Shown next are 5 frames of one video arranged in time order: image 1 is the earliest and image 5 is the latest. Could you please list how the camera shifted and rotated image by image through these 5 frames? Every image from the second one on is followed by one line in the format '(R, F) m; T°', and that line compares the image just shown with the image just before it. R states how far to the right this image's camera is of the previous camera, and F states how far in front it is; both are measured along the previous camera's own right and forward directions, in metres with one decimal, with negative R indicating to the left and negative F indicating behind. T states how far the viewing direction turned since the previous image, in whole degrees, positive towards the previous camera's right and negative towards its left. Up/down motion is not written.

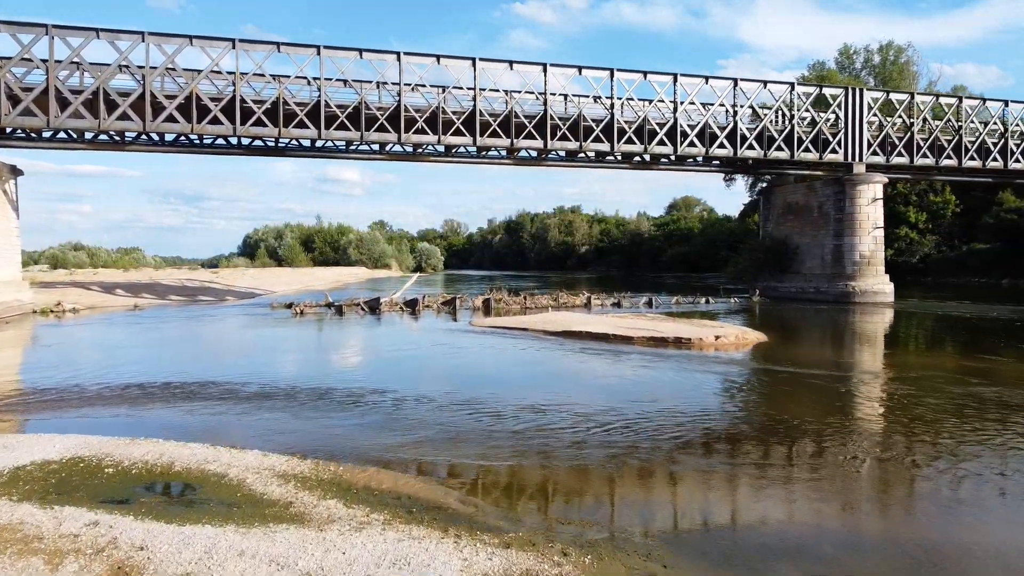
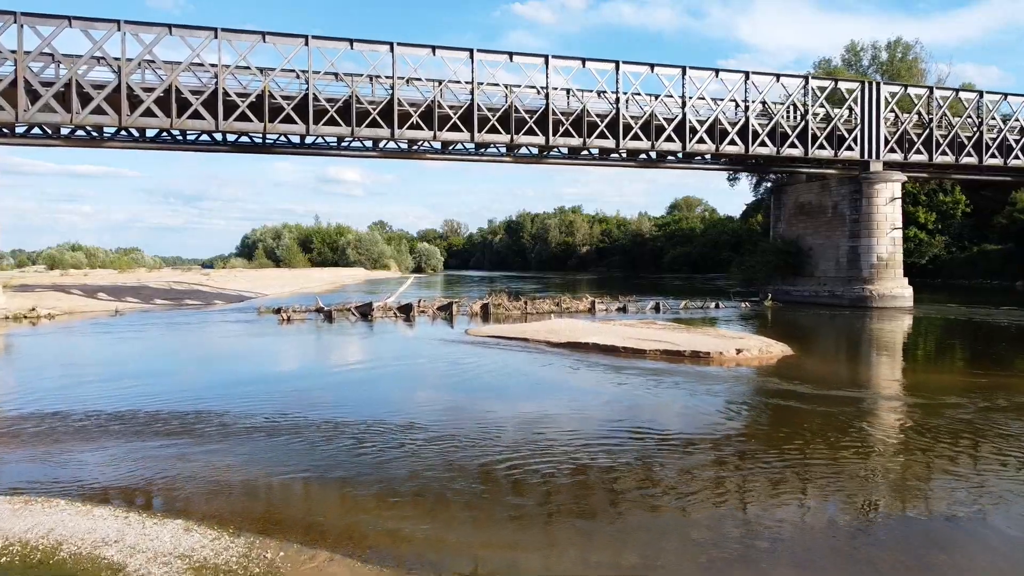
(0.0, +1.6) m; 0°
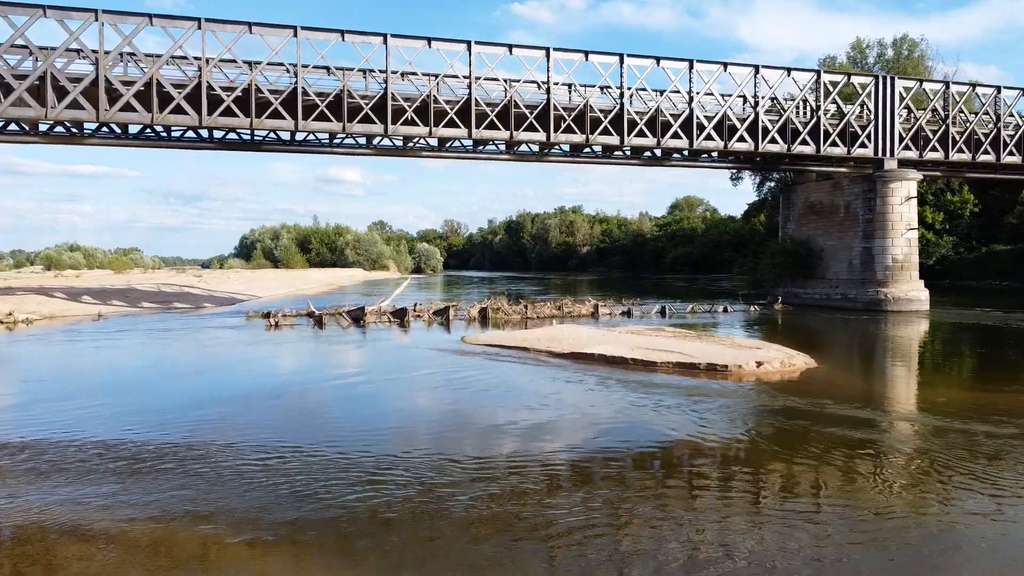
(0.0, +1.3) m; 0°
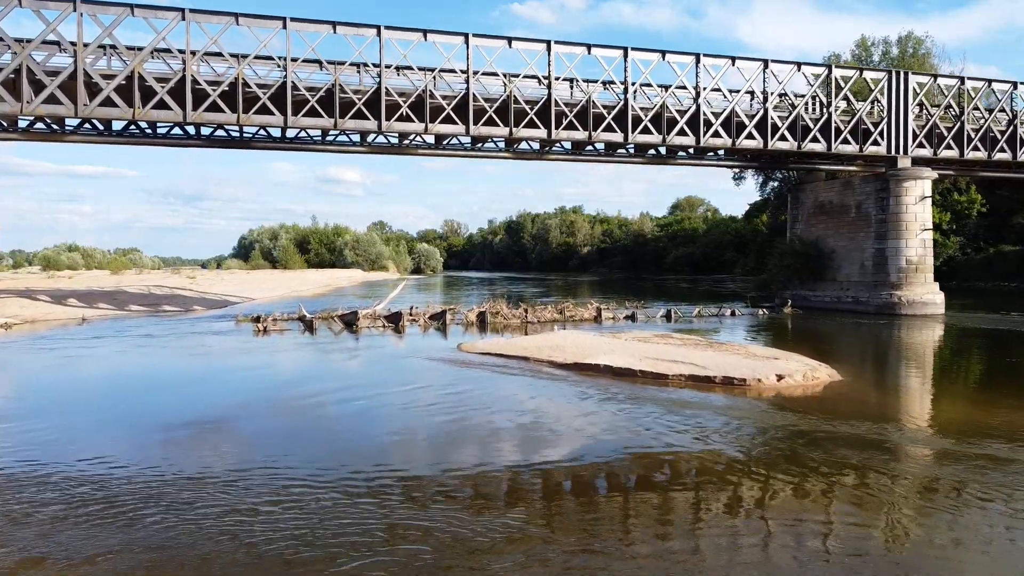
(0.0, +1.1) m; 0°
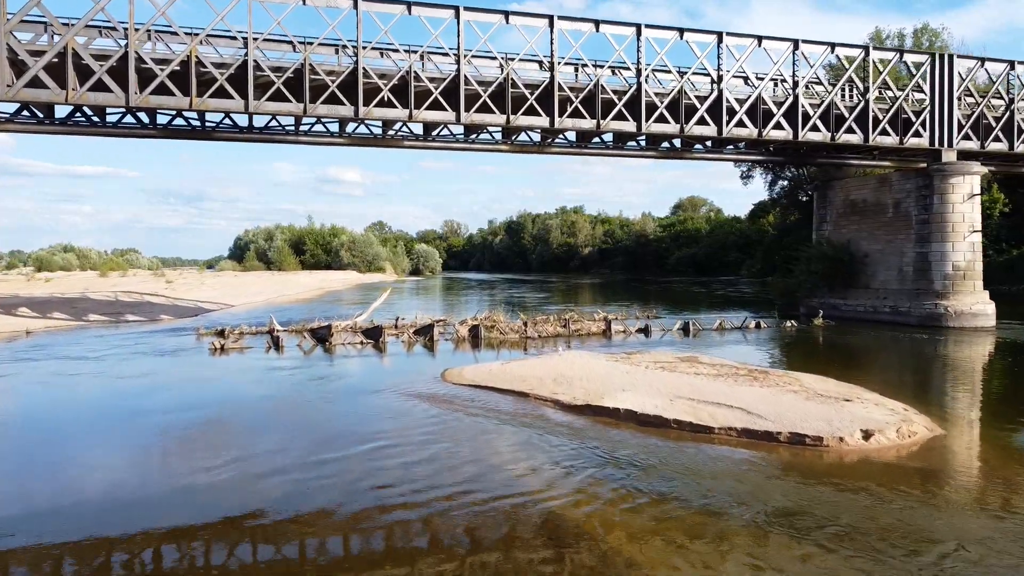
(+0.1, +3.2) m; 0°
